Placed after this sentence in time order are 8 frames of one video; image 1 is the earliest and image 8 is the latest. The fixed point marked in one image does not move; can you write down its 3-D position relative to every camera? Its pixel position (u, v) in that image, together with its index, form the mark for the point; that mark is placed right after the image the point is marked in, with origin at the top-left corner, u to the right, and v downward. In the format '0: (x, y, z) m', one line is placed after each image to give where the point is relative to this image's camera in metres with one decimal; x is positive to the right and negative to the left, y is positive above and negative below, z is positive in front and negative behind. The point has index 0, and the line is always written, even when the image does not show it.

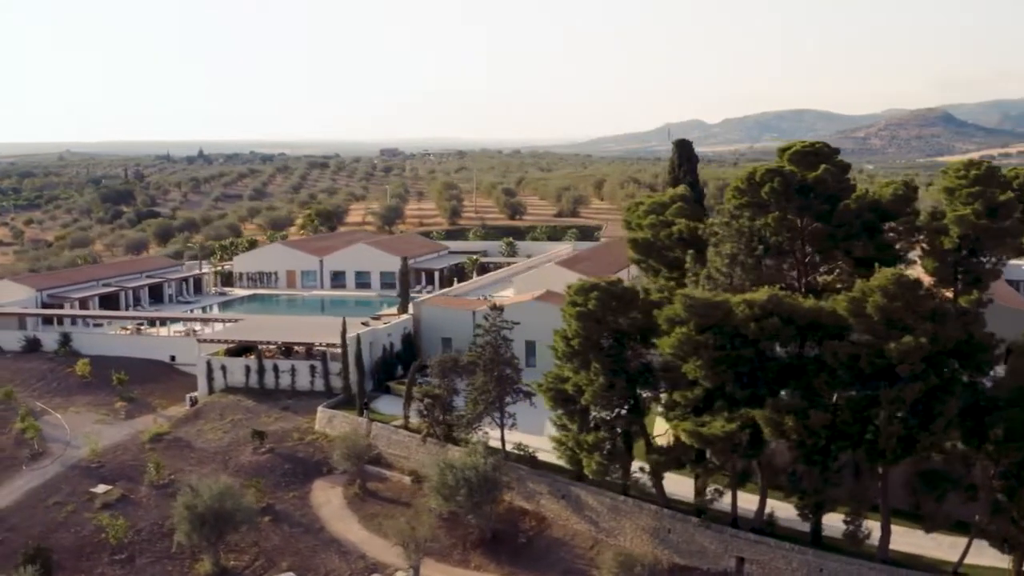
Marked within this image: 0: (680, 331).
0: (+3.7, -1.0, +19.2) m
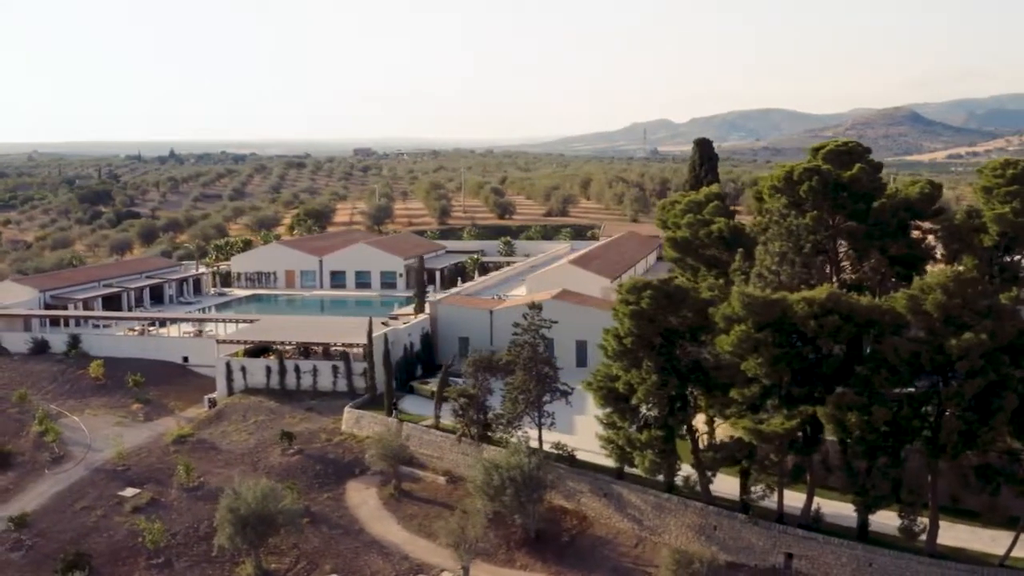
0: (+5.0, -1.0, +19.2) m
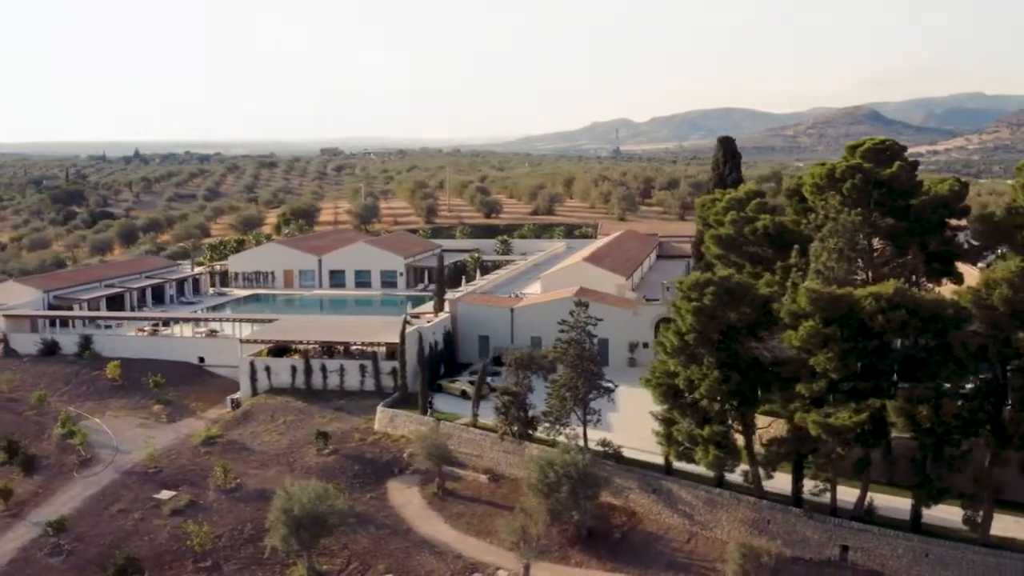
0: (+6.5, -0.8, +19.3) m
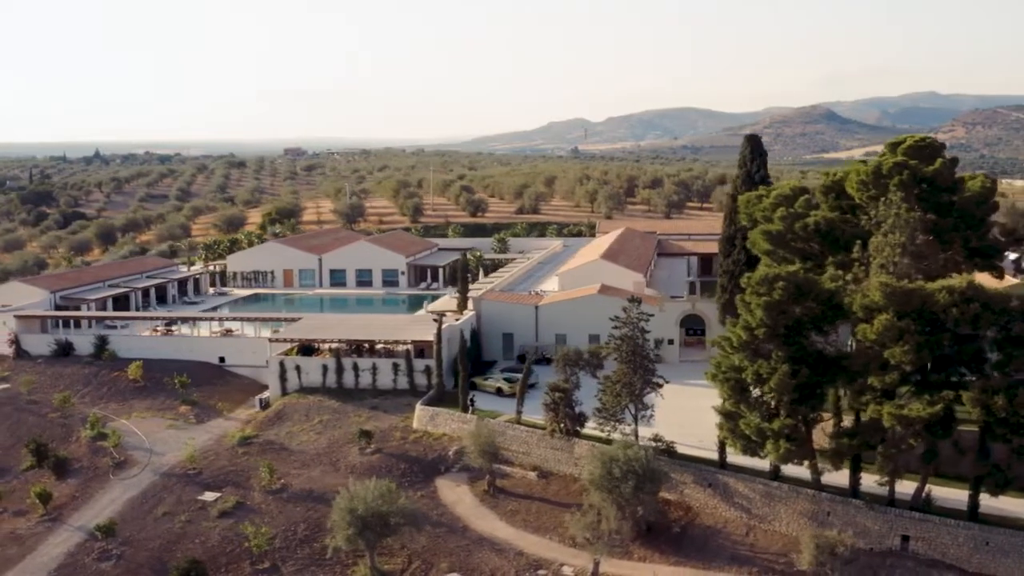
0: (+8.2, -0.7, +19.4) m
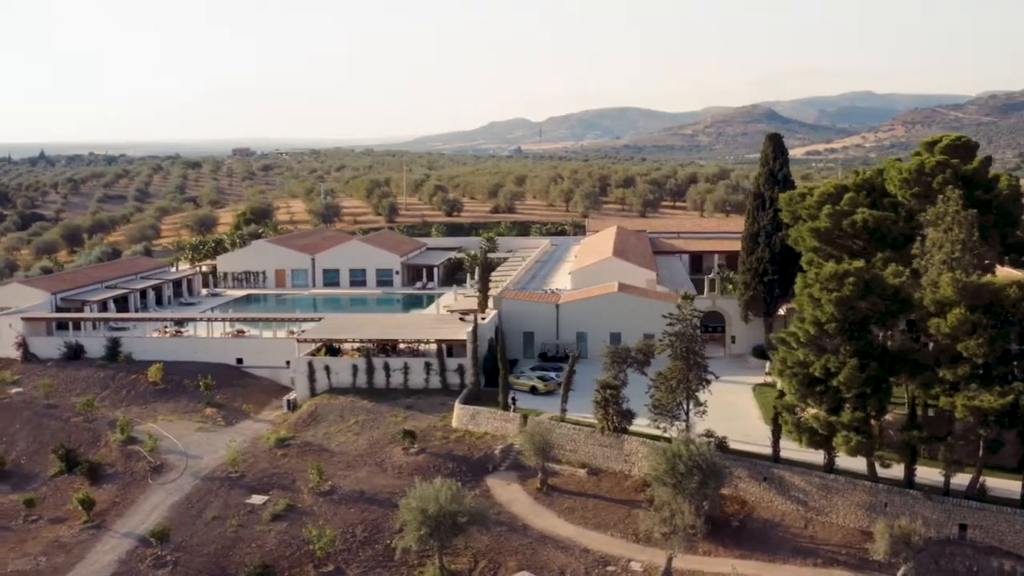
0: (+10.0, -0.6, +19.8) m
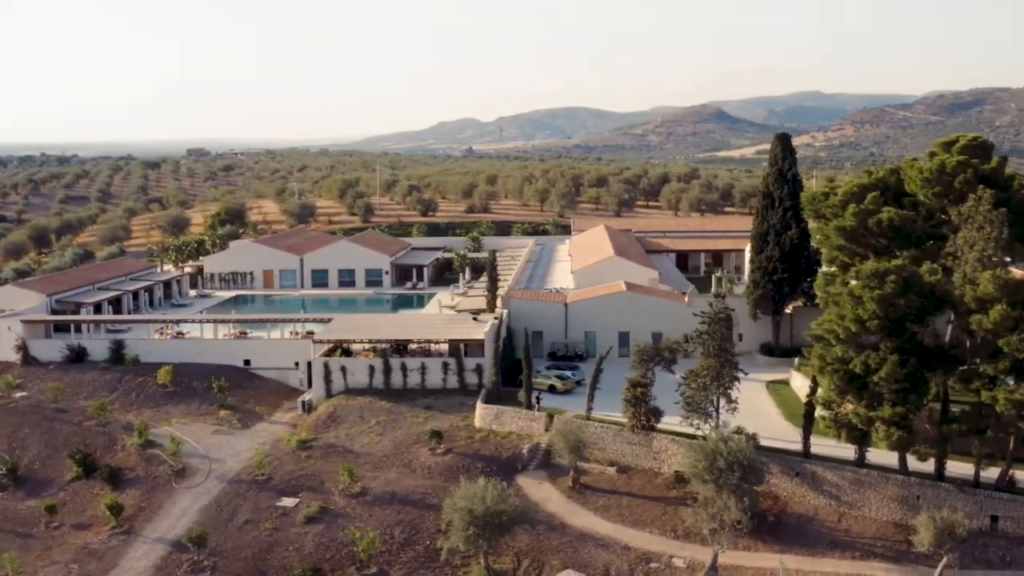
0: (+11.2, -0.5, +20.3) m
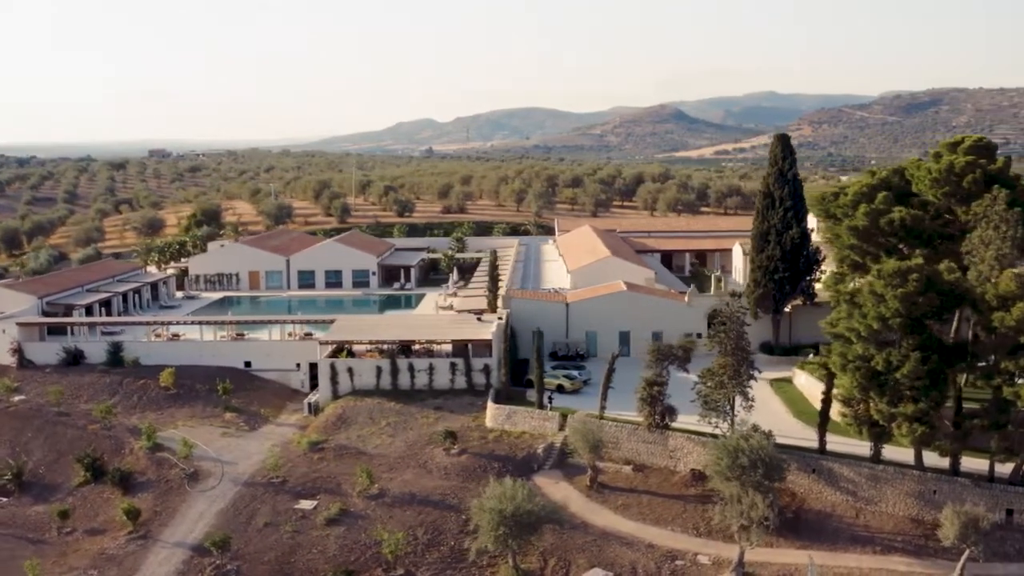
0: (+11.9, -0.4, +20.7) m
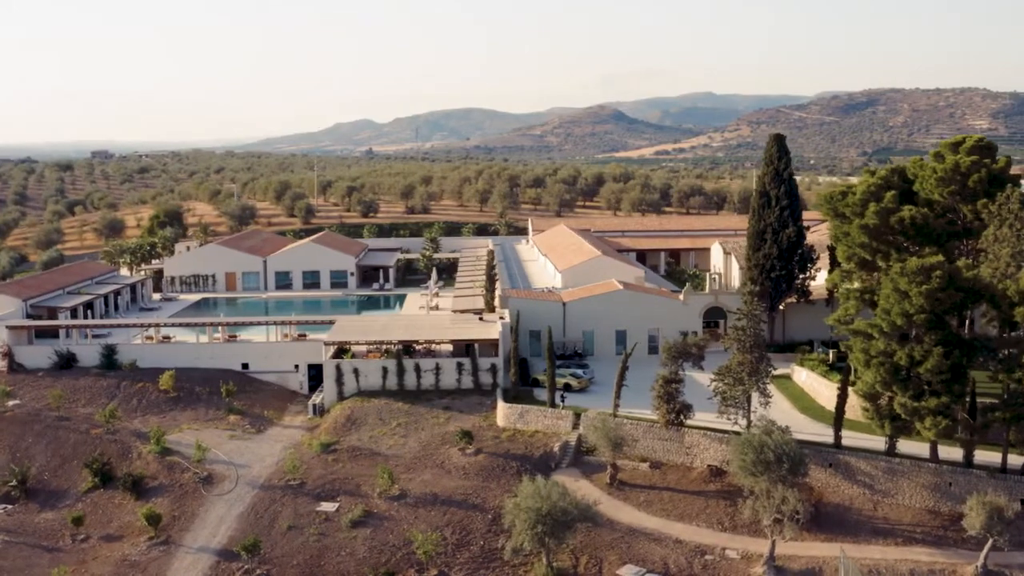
0: (+12.8, -0.3, +21.4) m
